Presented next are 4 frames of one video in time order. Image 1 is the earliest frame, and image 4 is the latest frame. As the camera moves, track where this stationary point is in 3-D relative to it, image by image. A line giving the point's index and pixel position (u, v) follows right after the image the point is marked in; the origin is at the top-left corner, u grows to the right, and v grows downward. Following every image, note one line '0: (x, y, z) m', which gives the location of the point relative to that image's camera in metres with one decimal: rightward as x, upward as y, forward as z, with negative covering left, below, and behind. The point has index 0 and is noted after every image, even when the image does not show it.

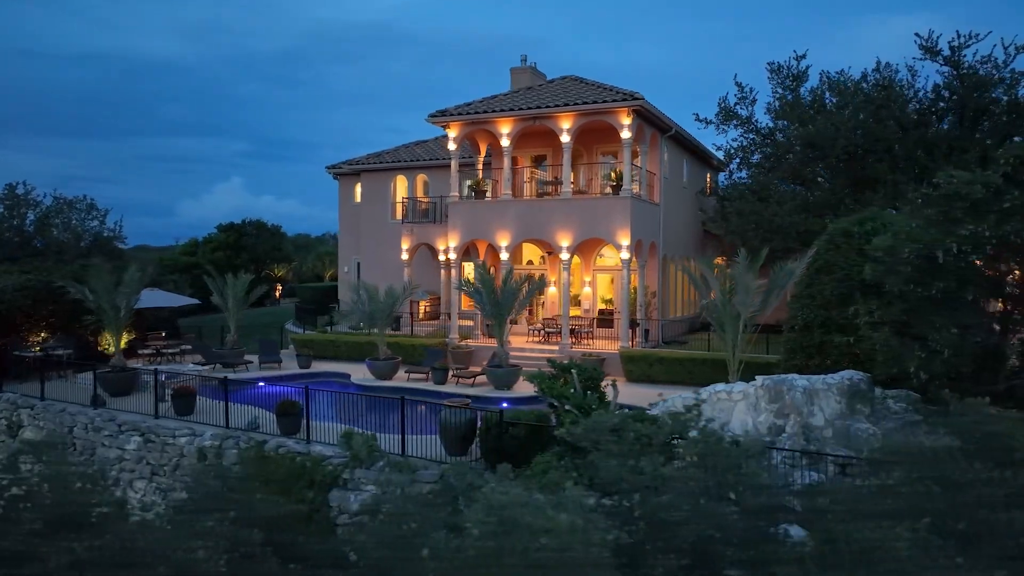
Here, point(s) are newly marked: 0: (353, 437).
0: (-2.3, -2.3, +10.9) m
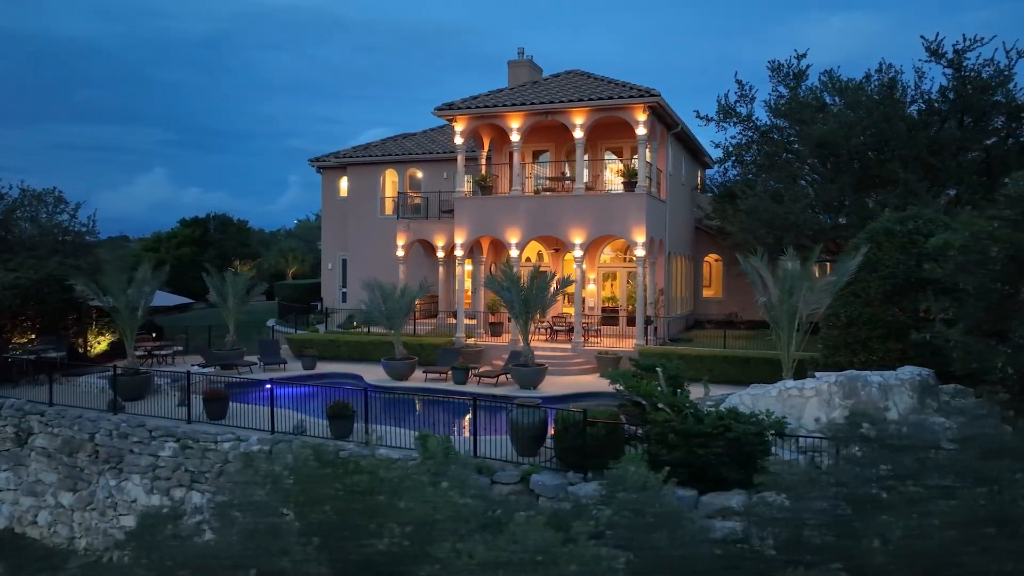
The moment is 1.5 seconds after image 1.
0: (-1.2, -2.3, +10.5) m
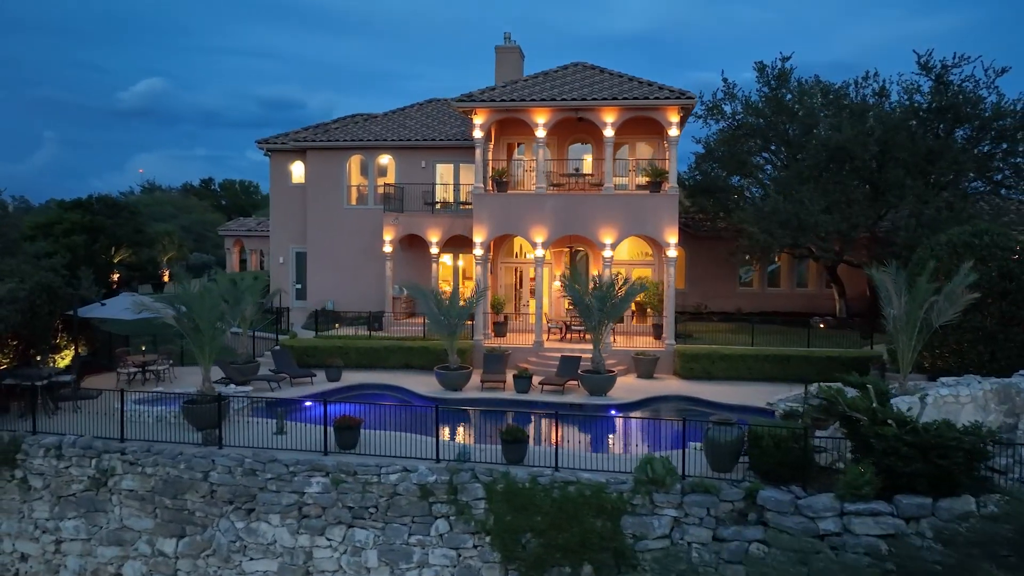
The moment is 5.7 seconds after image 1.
0: (+2.1, -2.6, +10.5) m
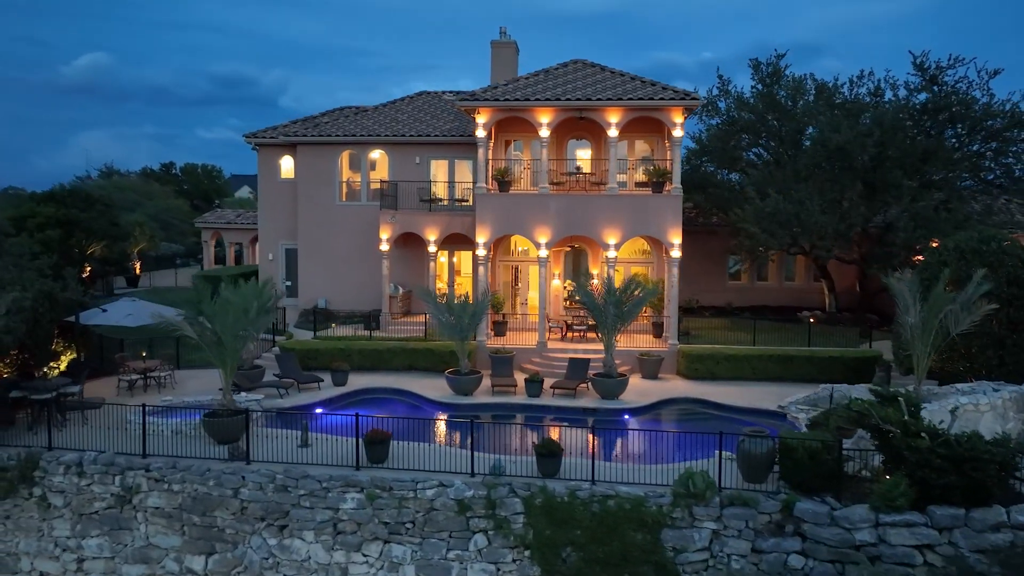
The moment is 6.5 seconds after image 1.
0: (+2.7, -2.9, +10.7) m
